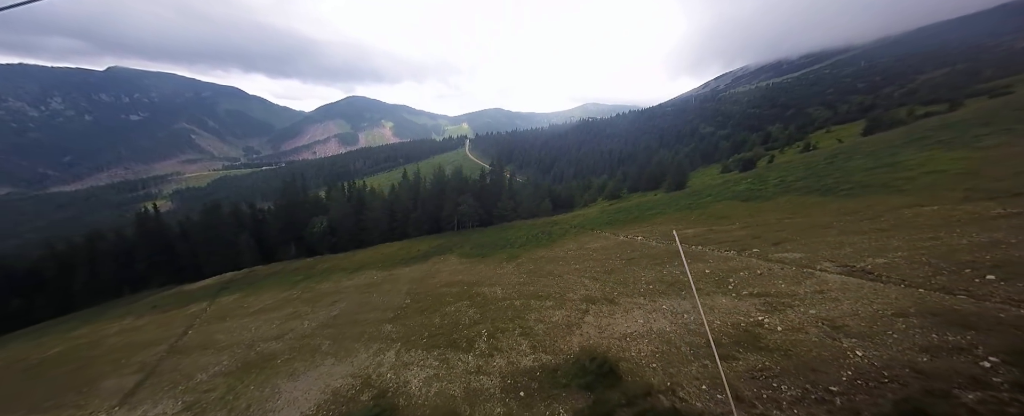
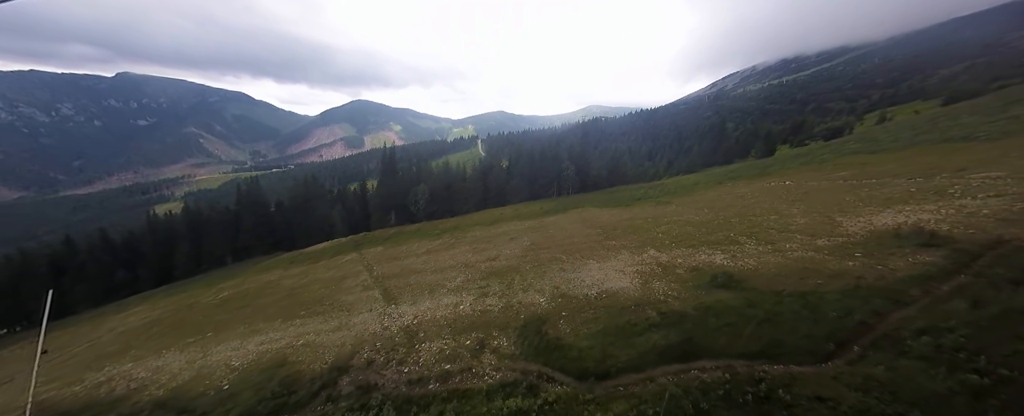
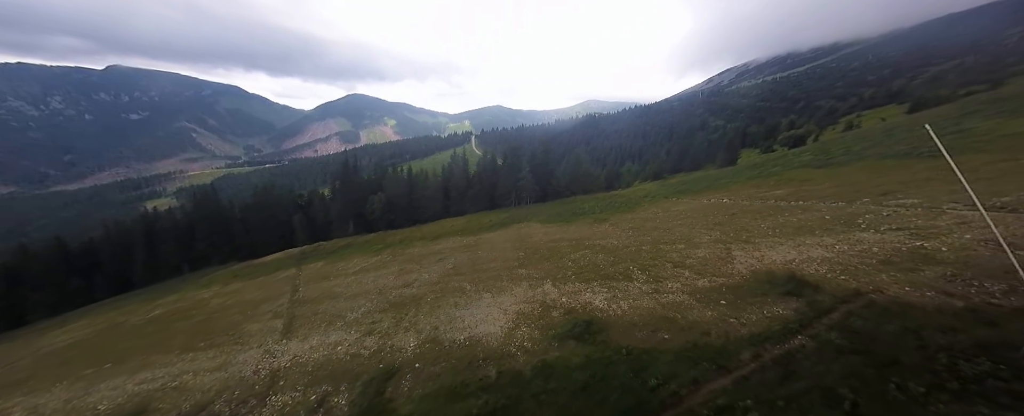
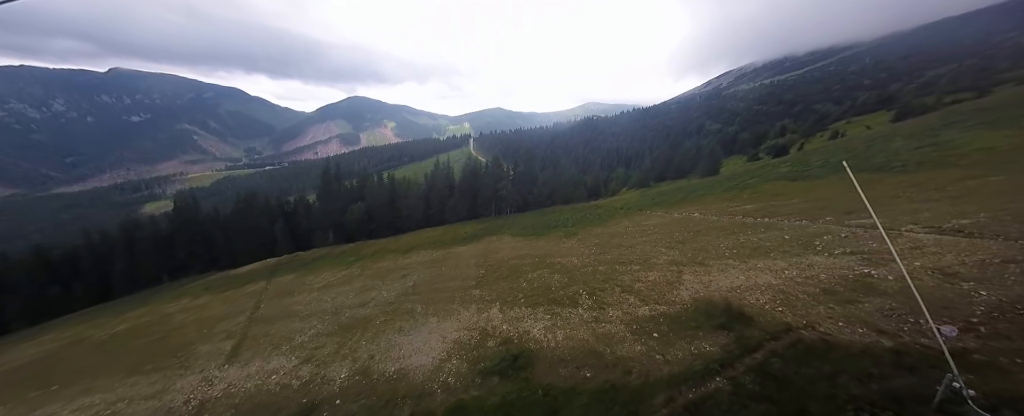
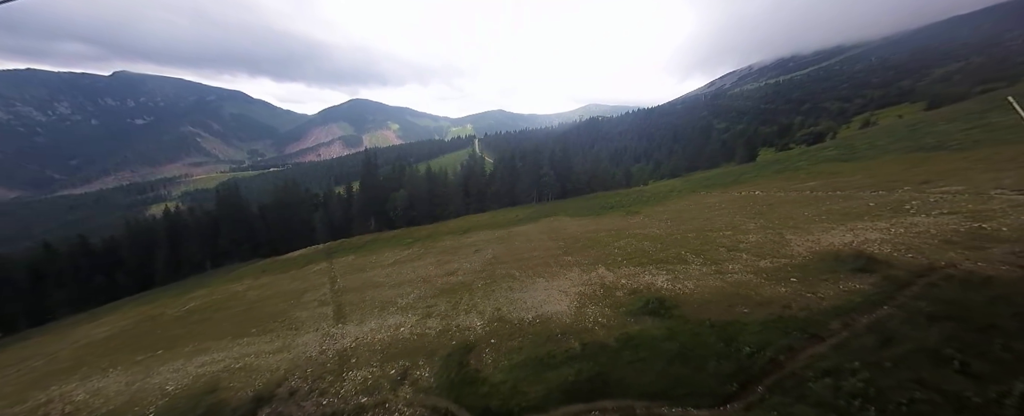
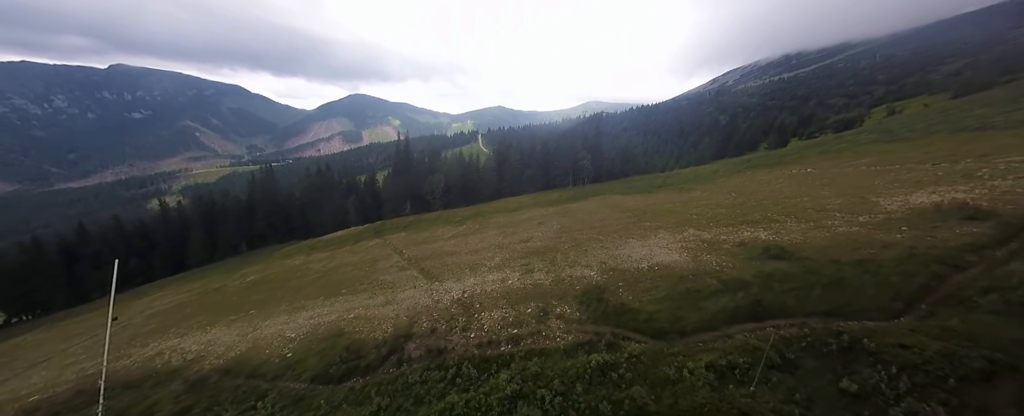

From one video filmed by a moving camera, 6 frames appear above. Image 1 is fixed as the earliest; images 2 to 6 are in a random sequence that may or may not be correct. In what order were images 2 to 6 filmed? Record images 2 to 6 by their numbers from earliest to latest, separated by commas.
4, 3, 5, 2, 6
